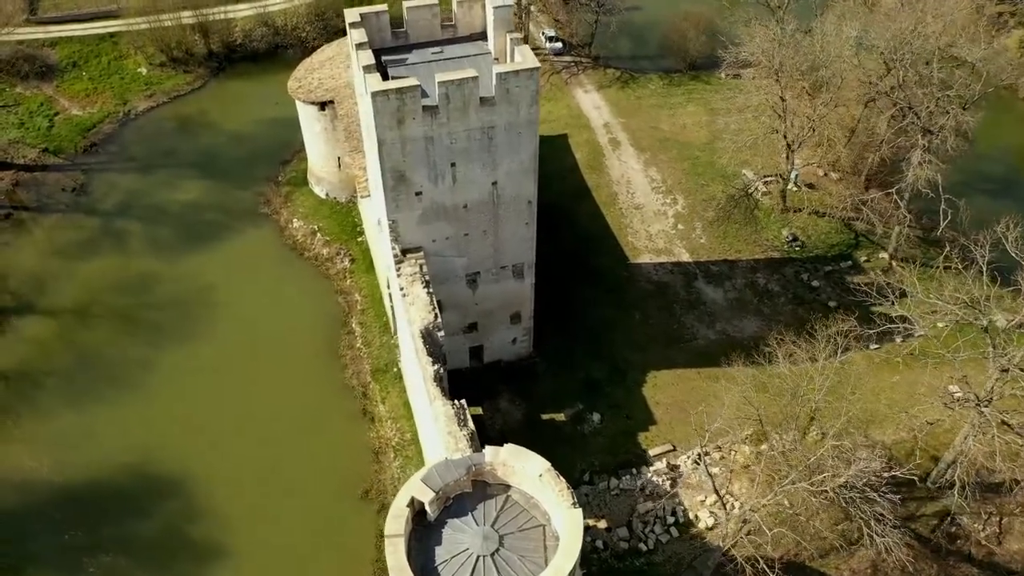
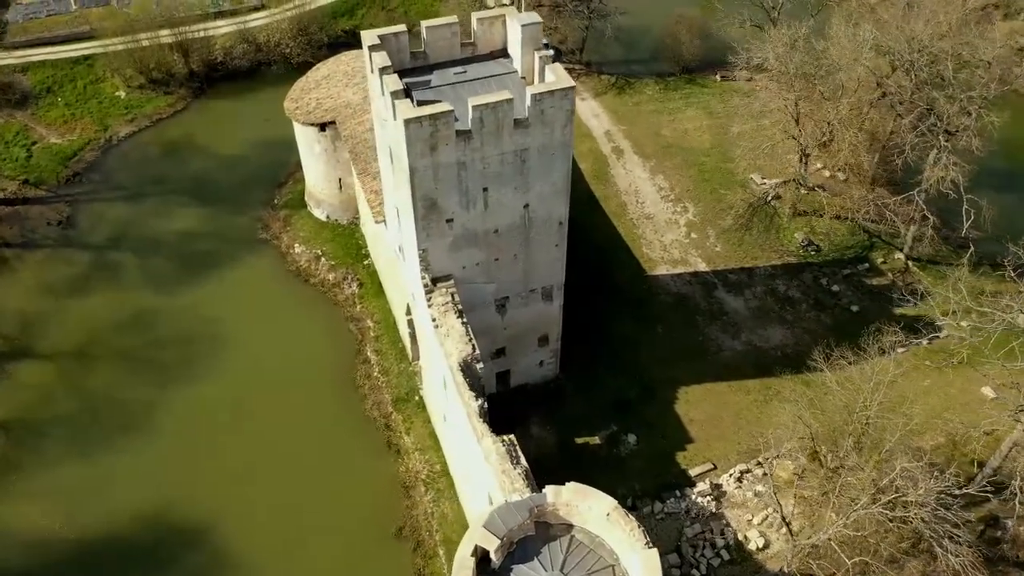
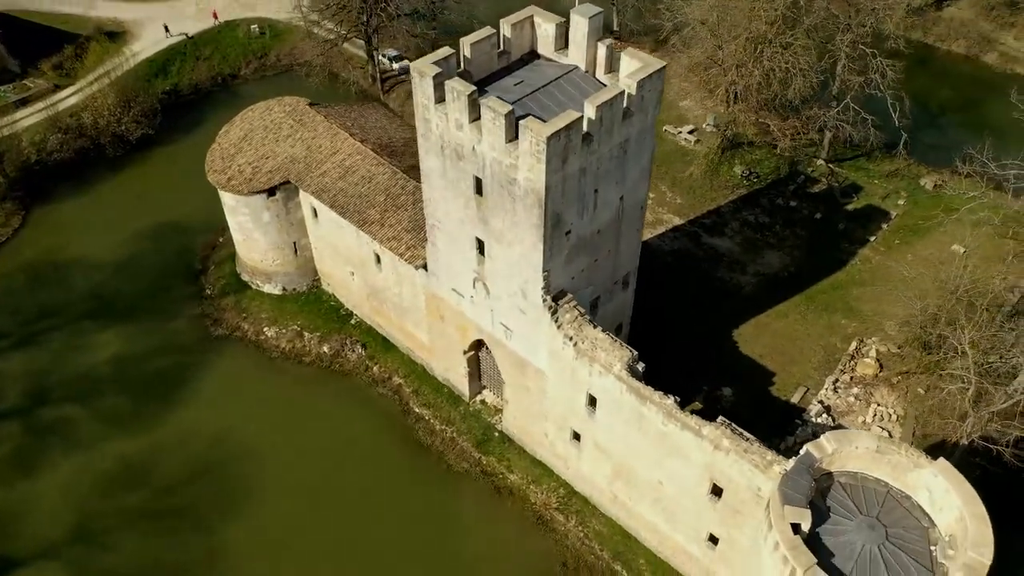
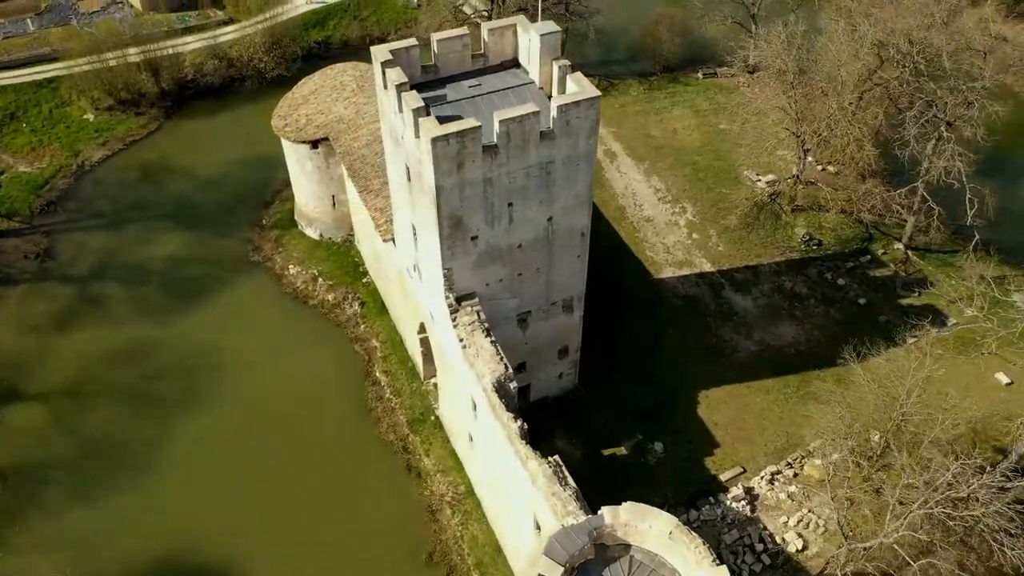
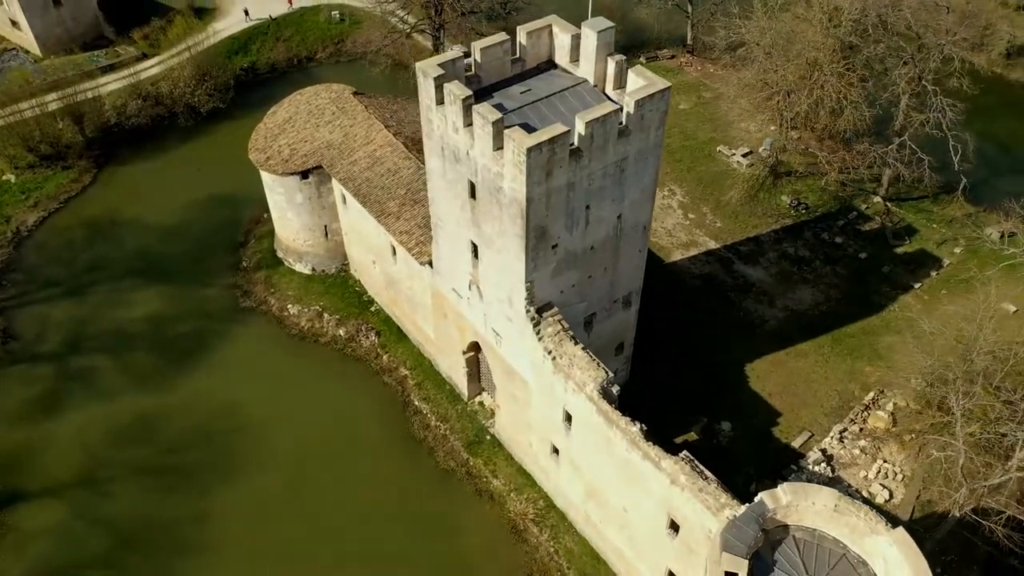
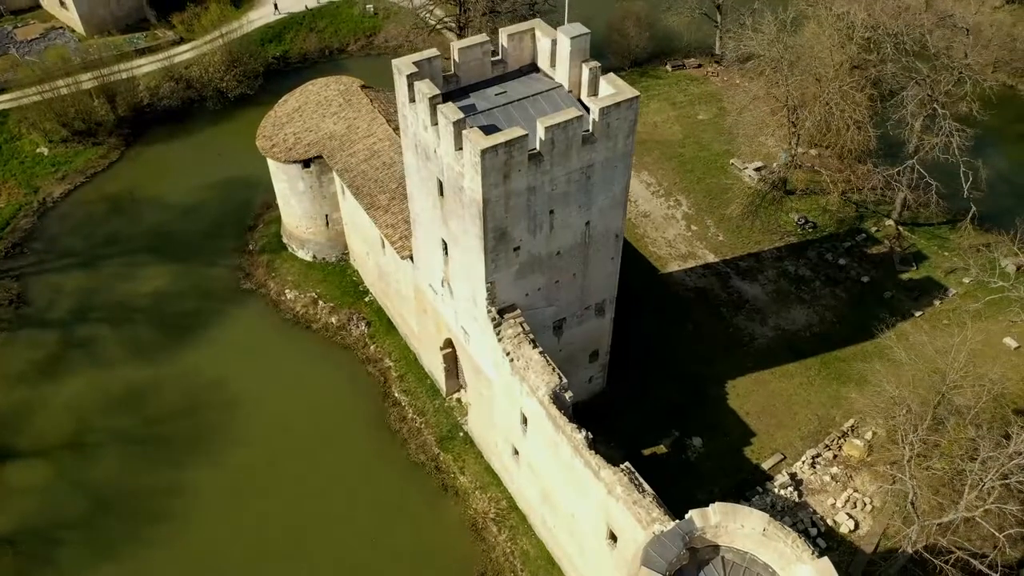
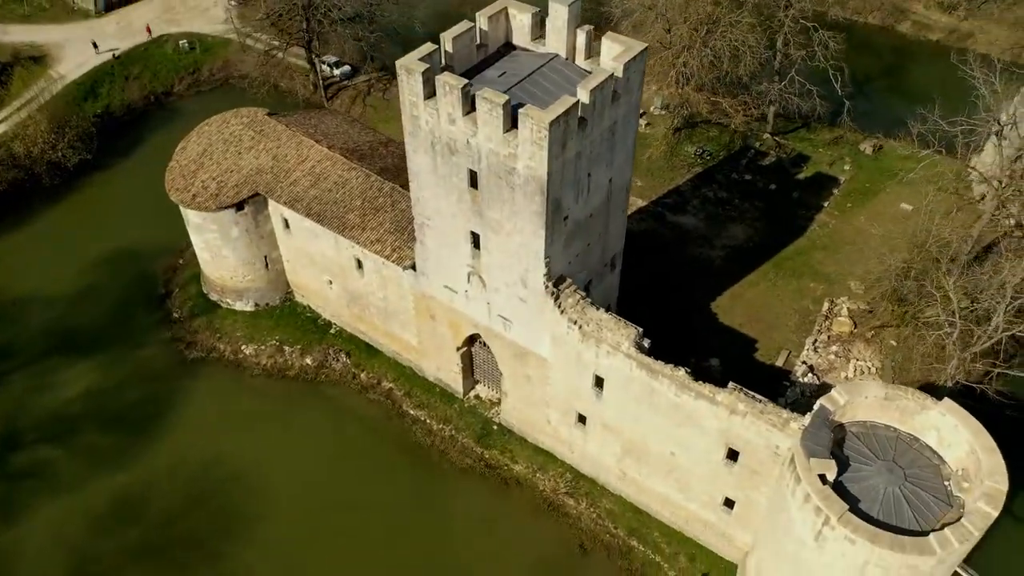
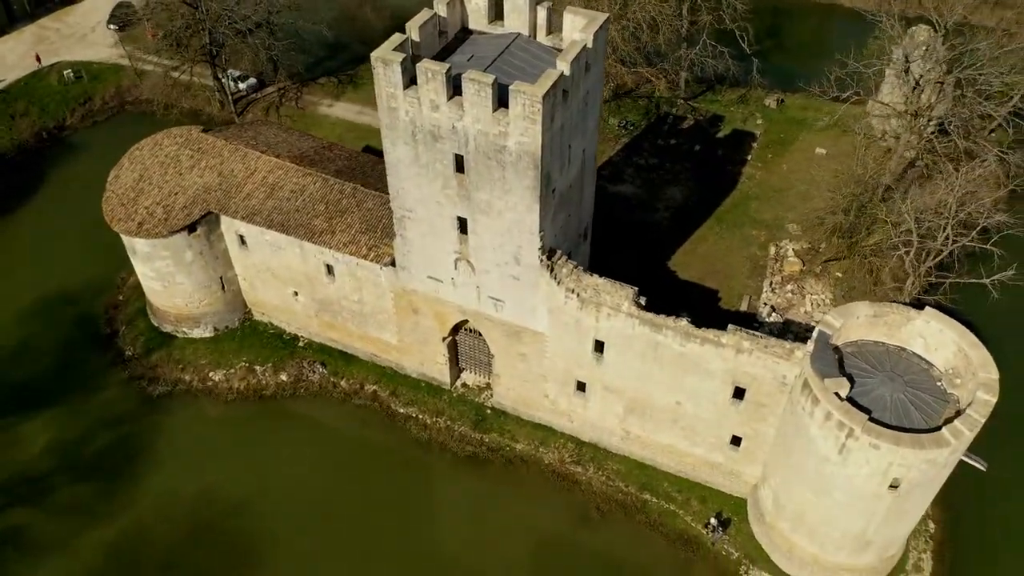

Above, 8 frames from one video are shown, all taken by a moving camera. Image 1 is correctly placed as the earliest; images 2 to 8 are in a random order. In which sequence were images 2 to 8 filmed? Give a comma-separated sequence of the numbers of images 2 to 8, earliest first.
2, 4, 6, 5, 3, 7, 8
